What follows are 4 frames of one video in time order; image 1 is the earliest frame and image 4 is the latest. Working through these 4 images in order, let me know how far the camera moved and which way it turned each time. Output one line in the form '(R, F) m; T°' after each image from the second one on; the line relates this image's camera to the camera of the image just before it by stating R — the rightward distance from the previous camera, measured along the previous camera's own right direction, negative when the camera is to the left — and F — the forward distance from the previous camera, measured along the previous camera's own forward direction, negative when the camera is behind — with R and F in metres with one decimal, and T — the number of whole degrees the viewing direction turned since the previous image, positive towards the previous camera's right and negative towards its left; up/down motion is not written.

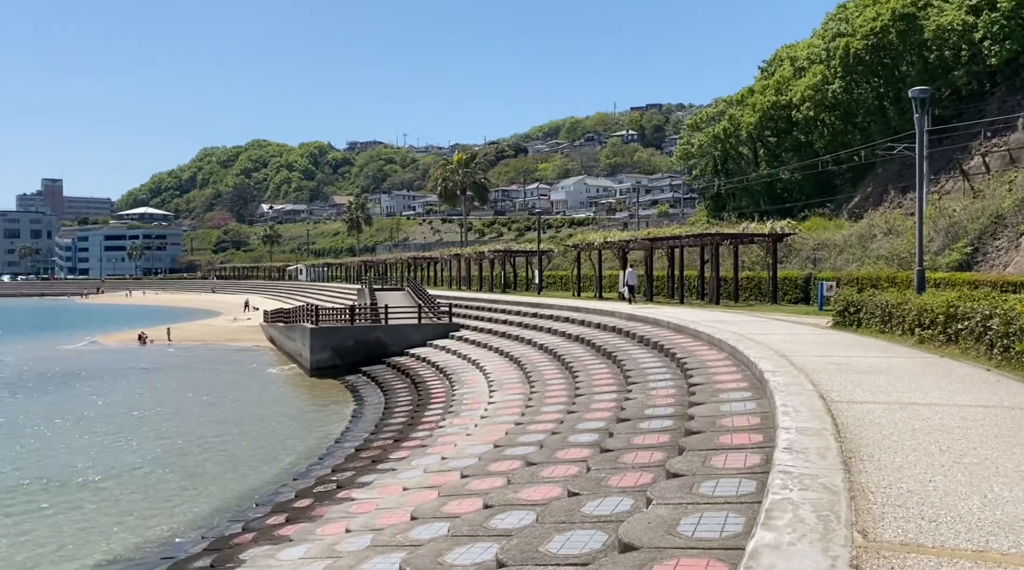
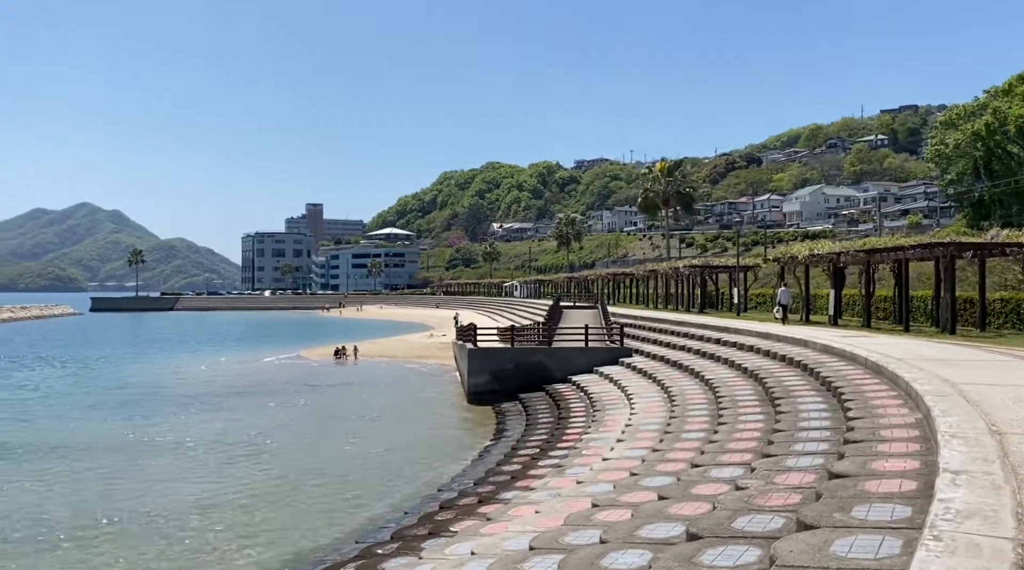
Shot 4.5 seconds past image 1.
(+1.8, +4.5) m; -15°
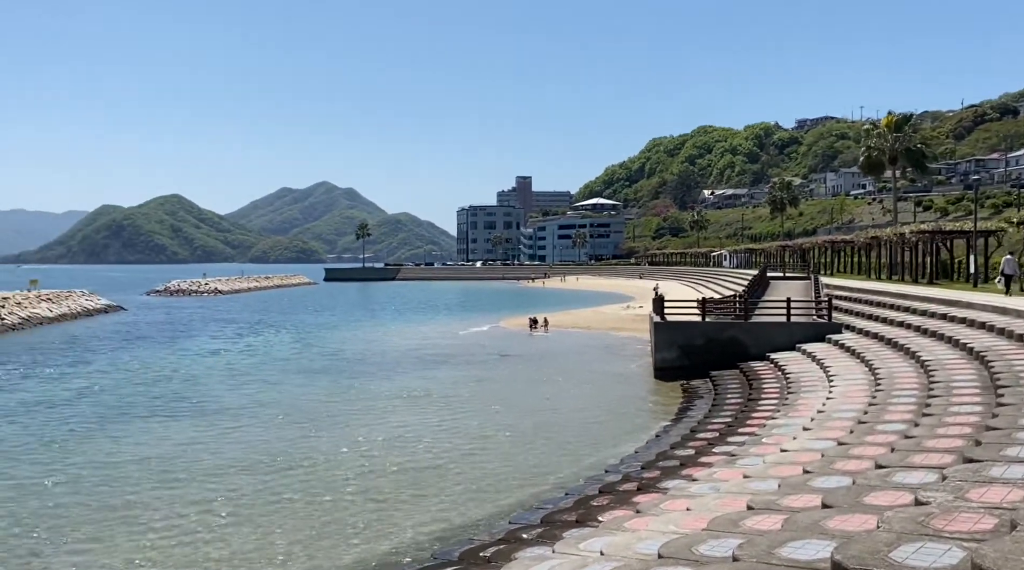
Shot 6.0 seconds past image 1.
(+0.7, +1.3) m; -13°
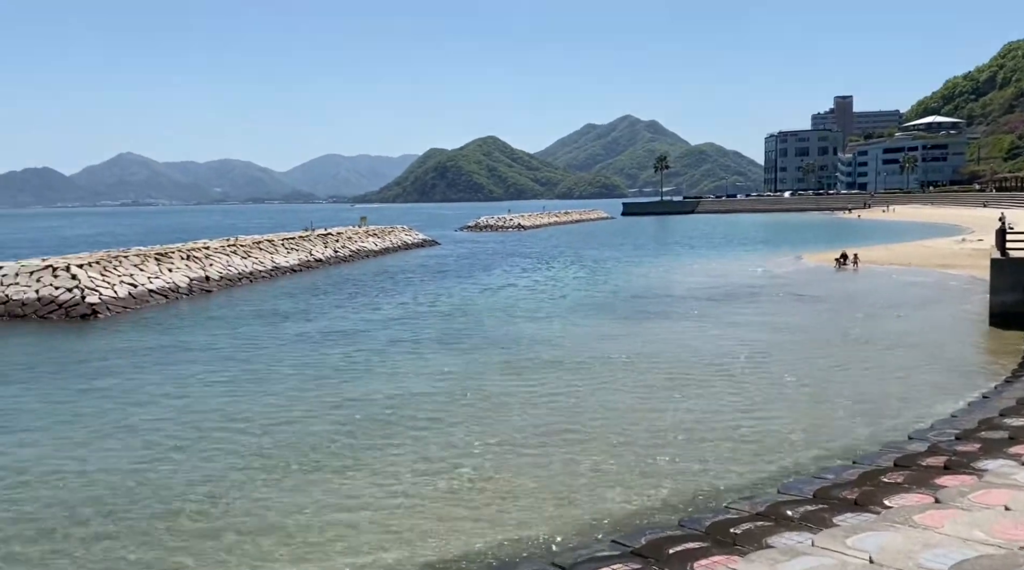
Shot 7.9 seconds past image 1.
(+0.6, +2.0) m; -19°
